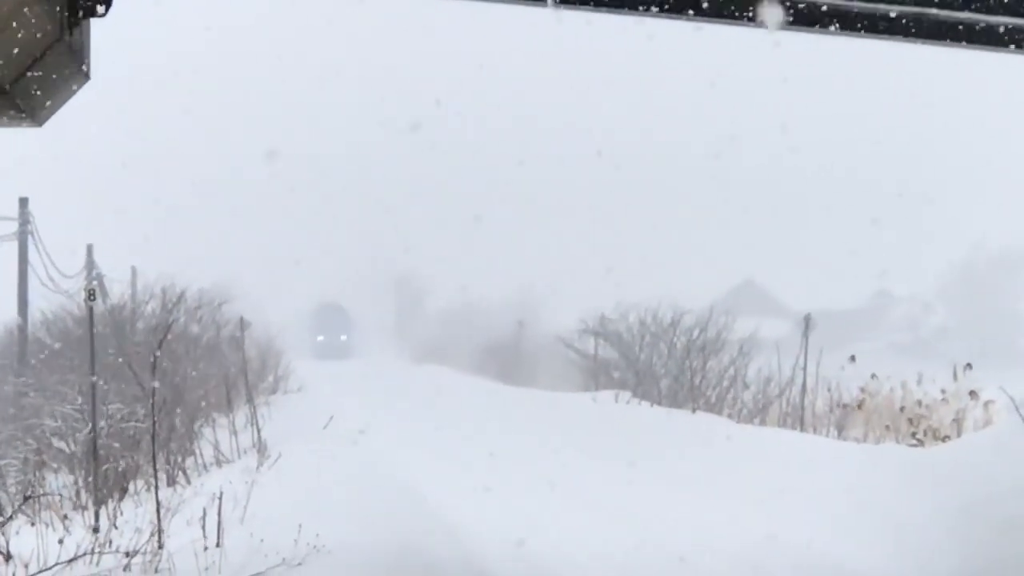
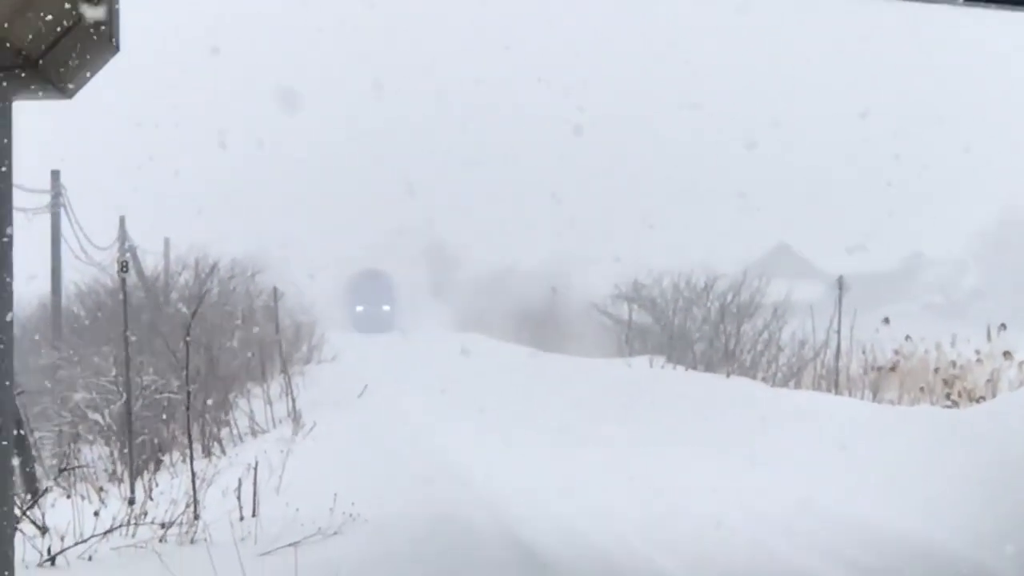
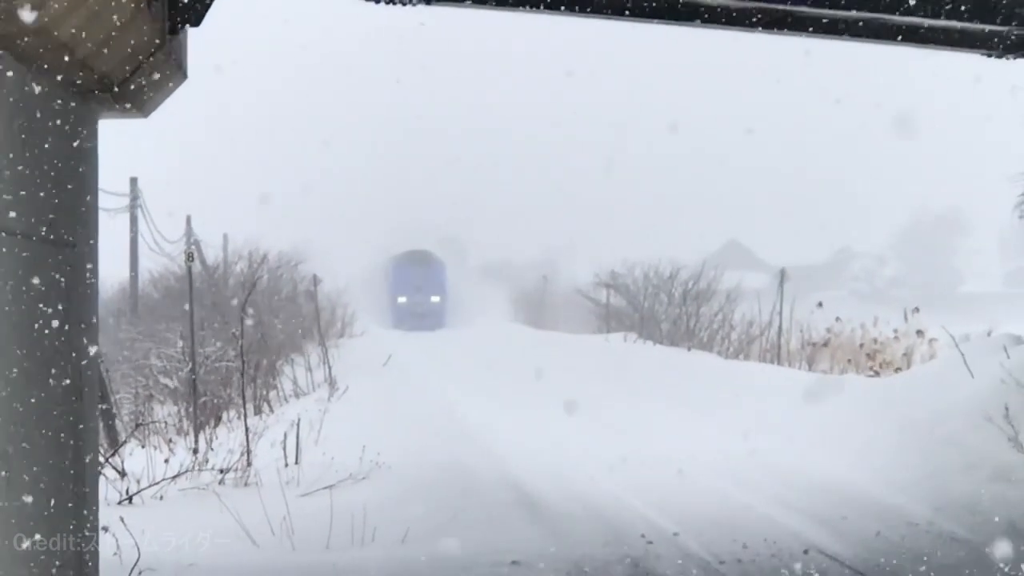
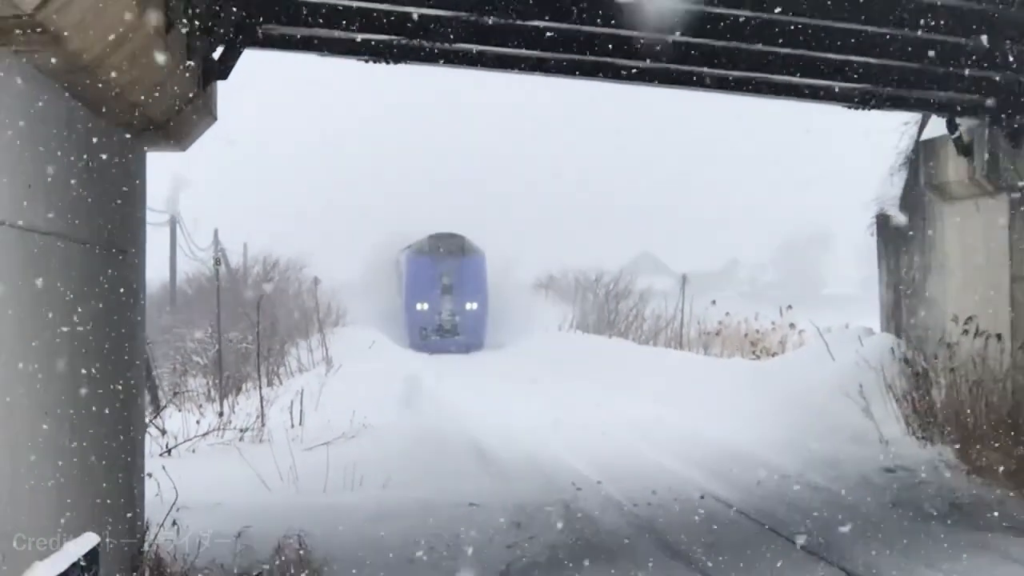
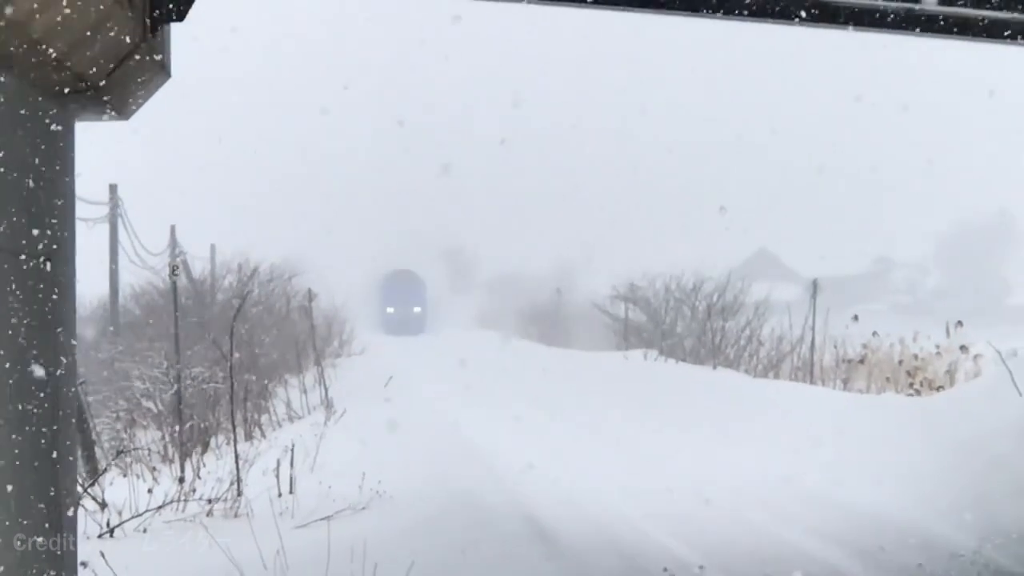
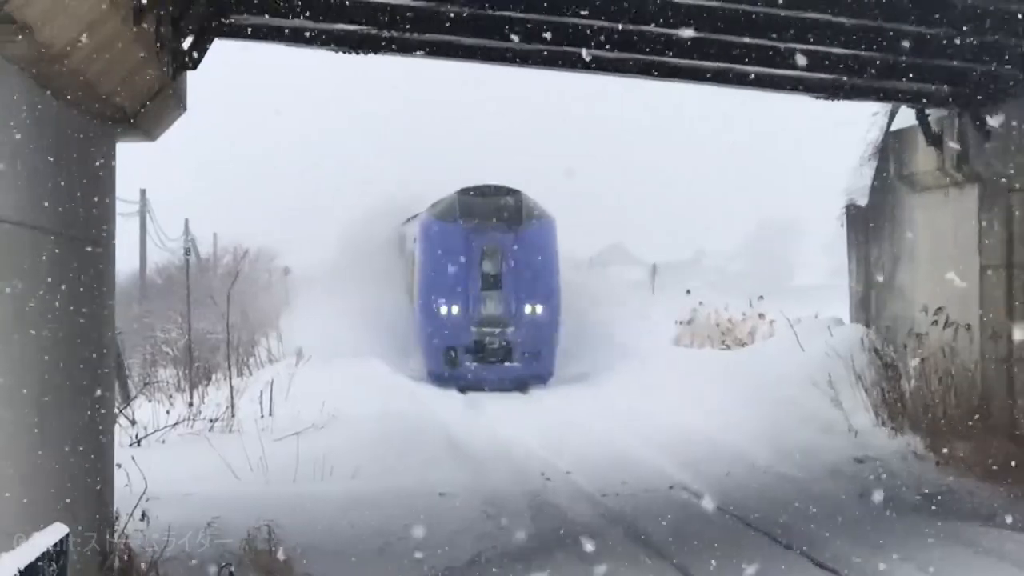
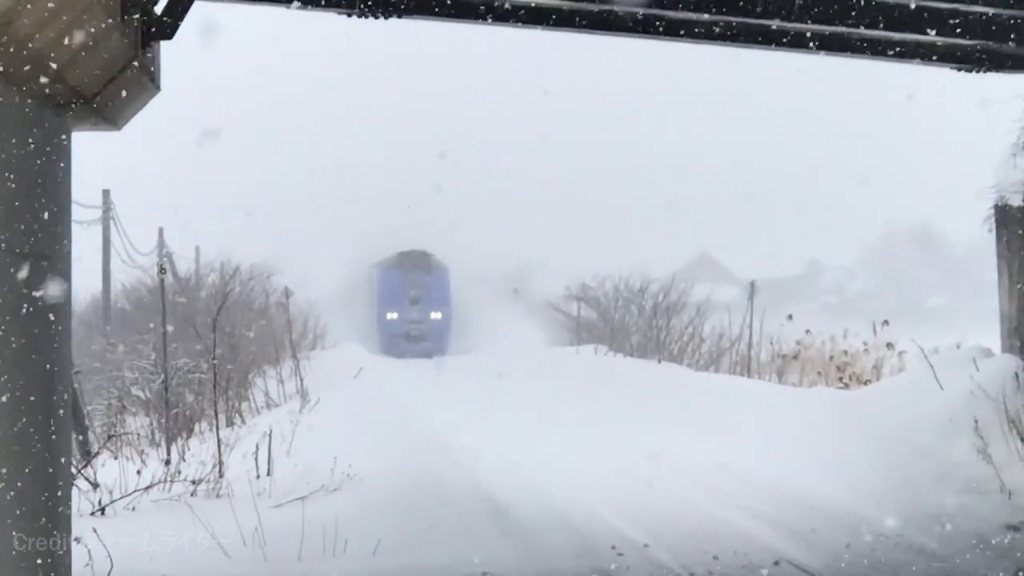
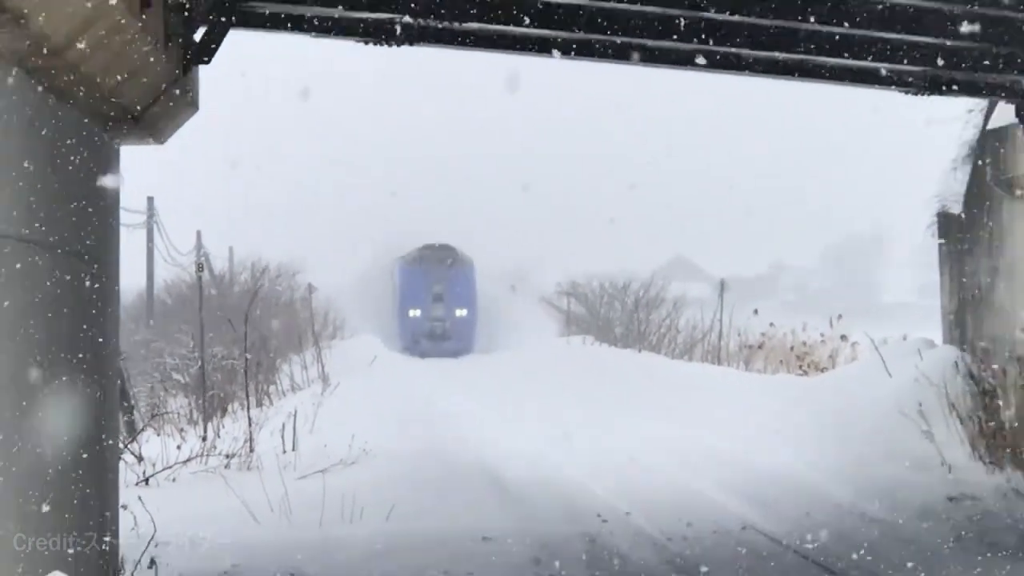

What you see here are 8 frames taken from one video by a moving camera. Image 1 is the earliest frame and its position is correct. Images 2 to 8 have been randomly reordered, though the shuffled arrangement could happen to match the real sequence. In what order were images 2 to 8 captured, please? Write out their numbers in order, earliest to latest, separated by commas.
2, 5, 3, 7, 8, 4, 6
